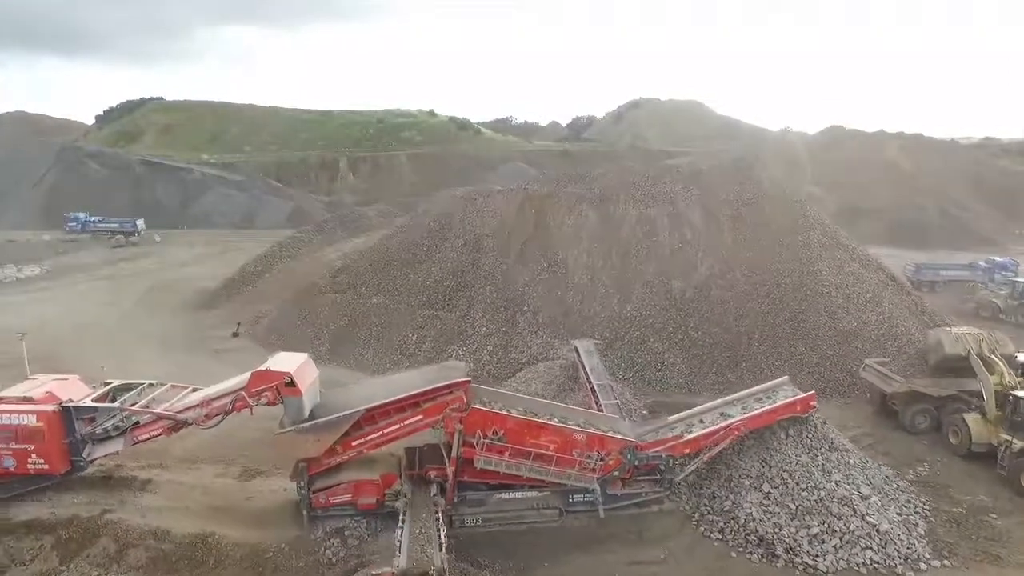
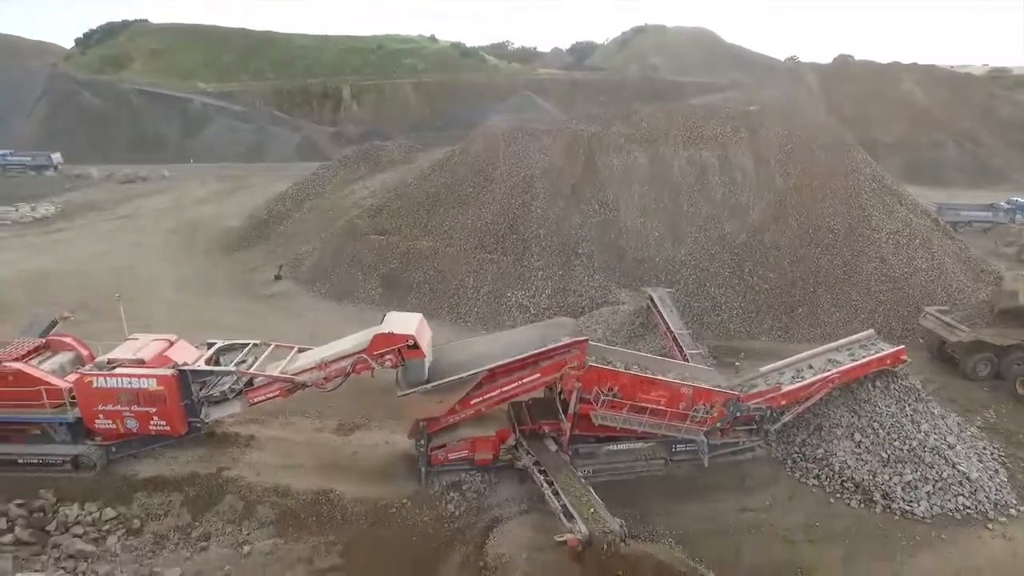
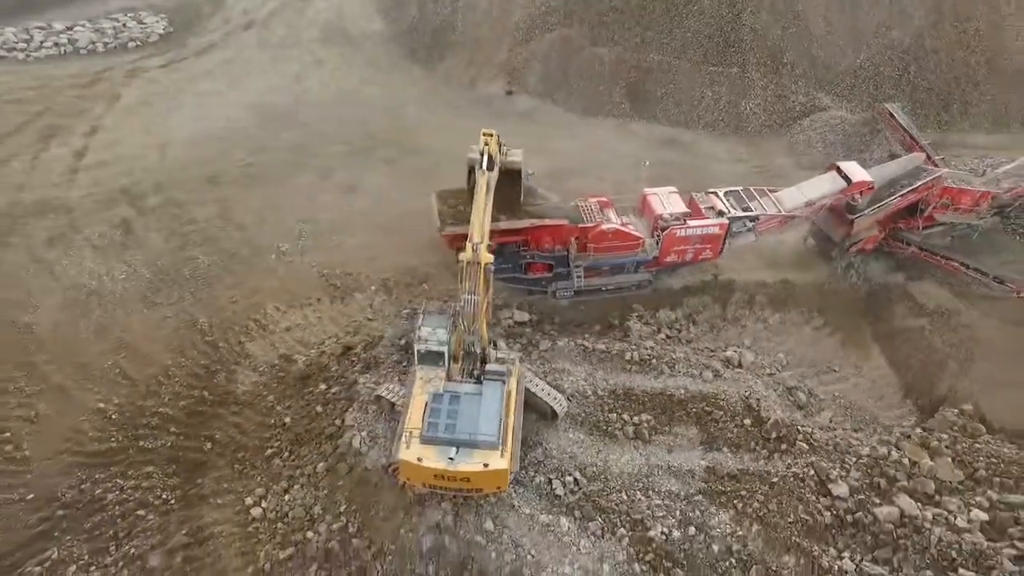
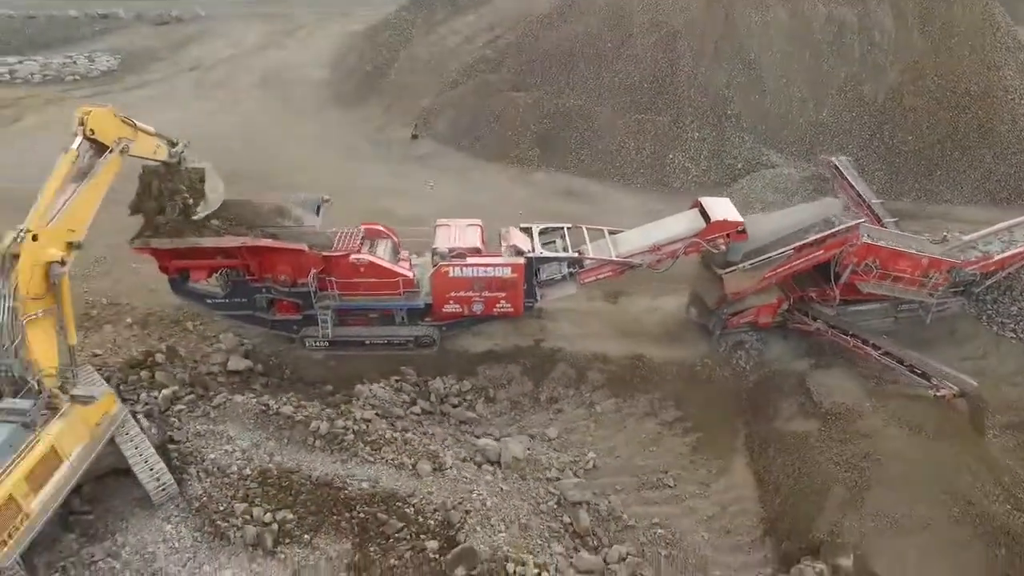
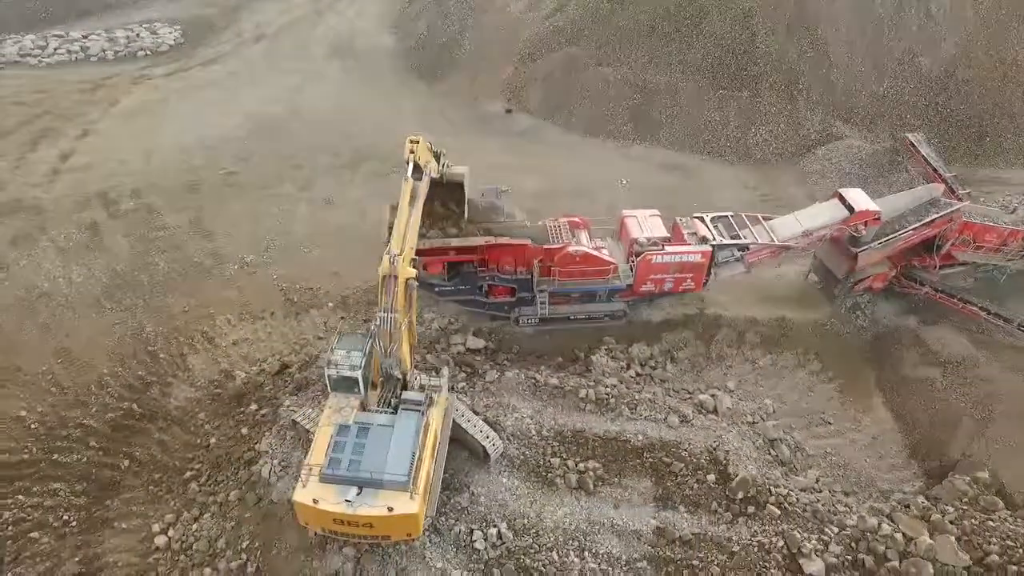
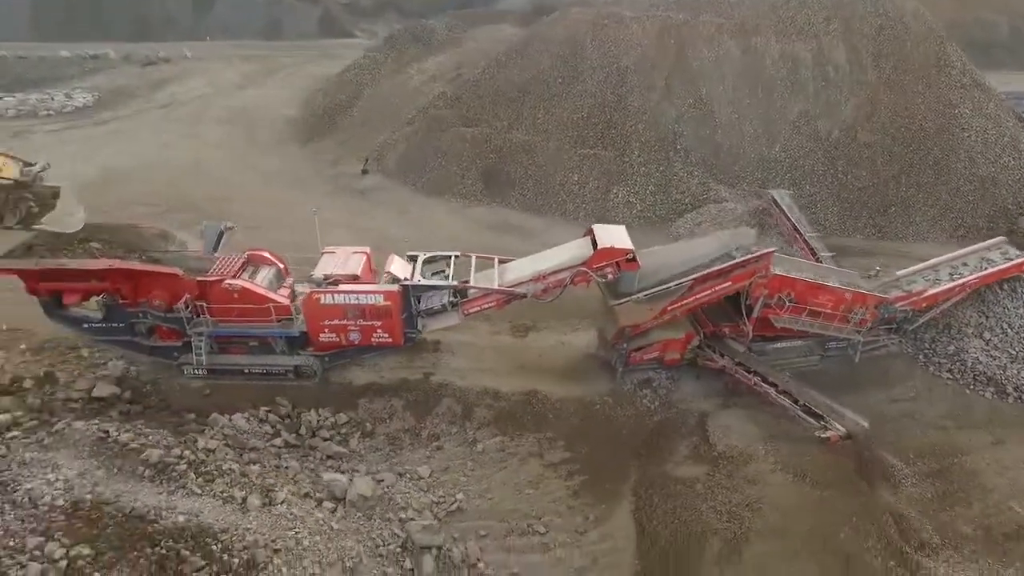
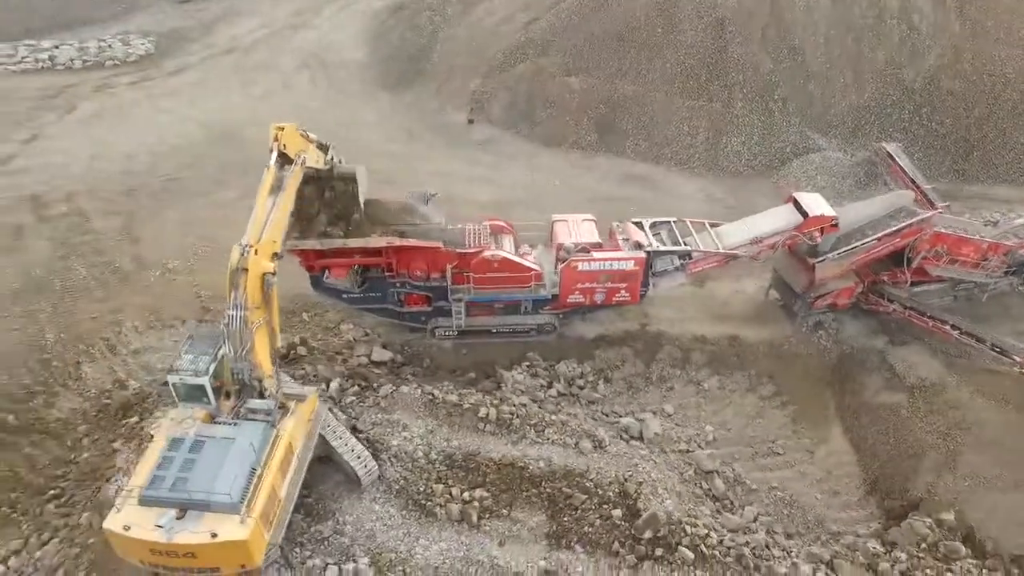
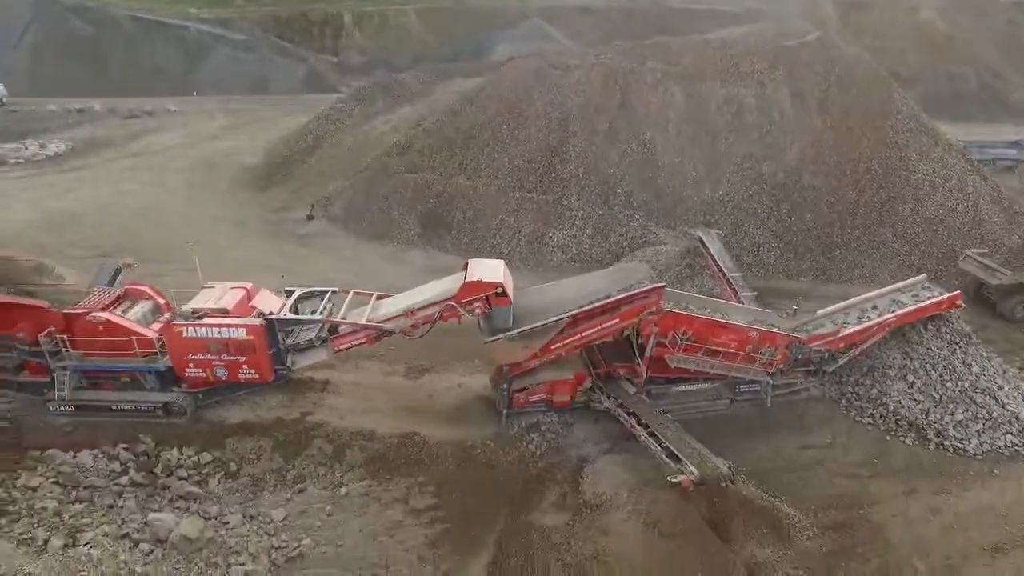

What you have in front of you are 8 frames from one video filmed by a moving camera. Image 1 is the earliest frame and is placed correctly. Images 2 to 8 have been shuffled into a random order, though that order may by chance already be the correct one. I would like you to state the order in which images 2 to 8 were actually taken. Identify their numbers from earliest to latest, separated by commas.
2, 8, 6, 4, 7, 5, 3
